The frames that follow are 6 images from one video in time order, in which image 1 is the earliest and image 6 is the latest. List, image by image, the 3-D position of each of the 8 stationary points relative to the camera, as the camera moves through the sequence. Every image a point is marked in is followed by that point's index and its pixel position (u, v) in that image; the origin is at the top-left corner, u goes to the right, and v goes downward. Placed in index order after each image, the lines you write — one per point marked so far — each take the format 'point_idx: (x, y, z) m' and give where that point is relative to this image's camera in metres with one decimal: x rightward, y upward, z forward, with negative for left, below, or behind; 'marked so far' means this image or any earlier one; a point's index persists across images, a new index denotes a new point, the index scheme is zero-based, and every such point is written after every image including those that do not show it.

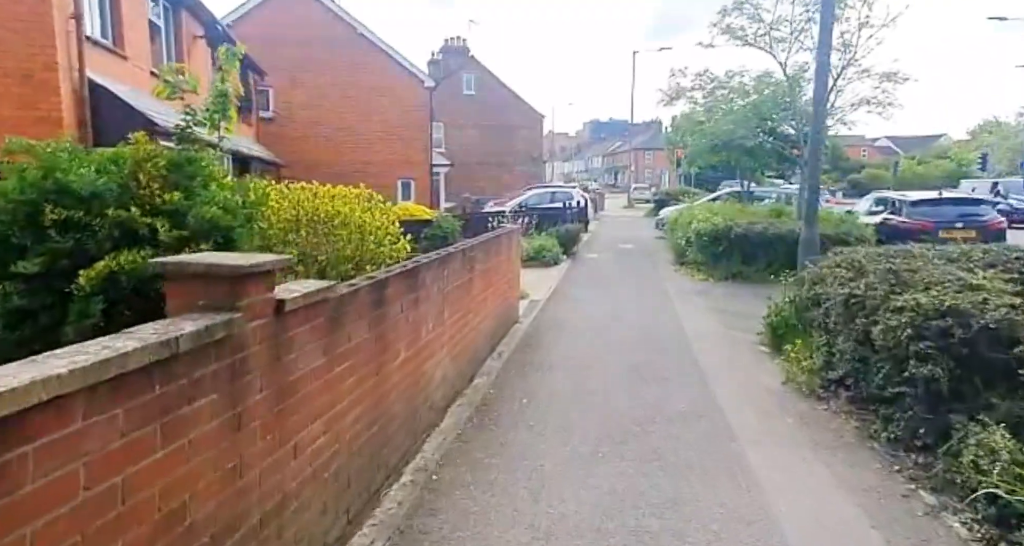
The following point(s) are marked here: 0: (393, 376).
0: (-0.7, -0.6, +3.7) m
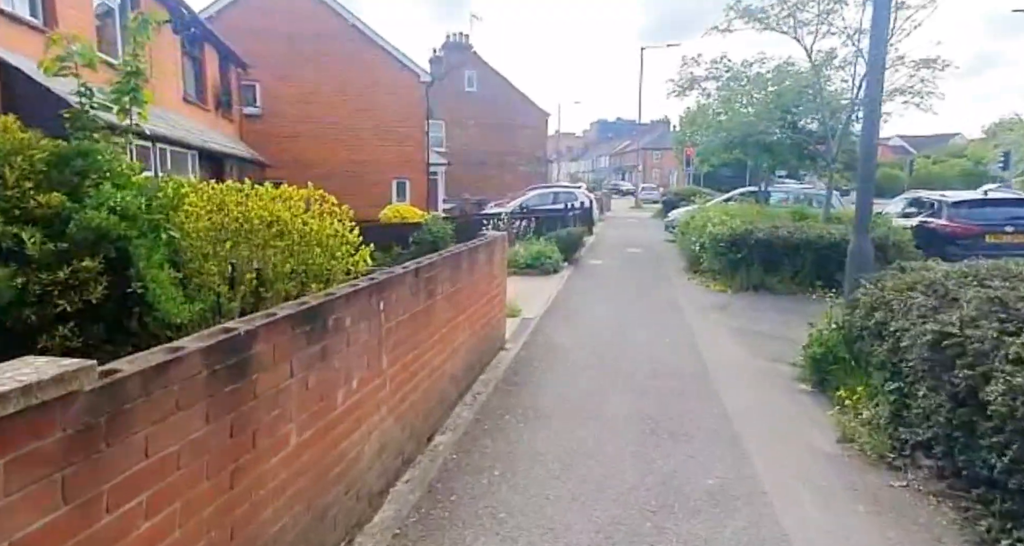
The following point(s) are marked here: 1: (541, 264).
0: (-0.9, -0.8, +2.4) m
1: (+0.6, +0.2, +13.1) m
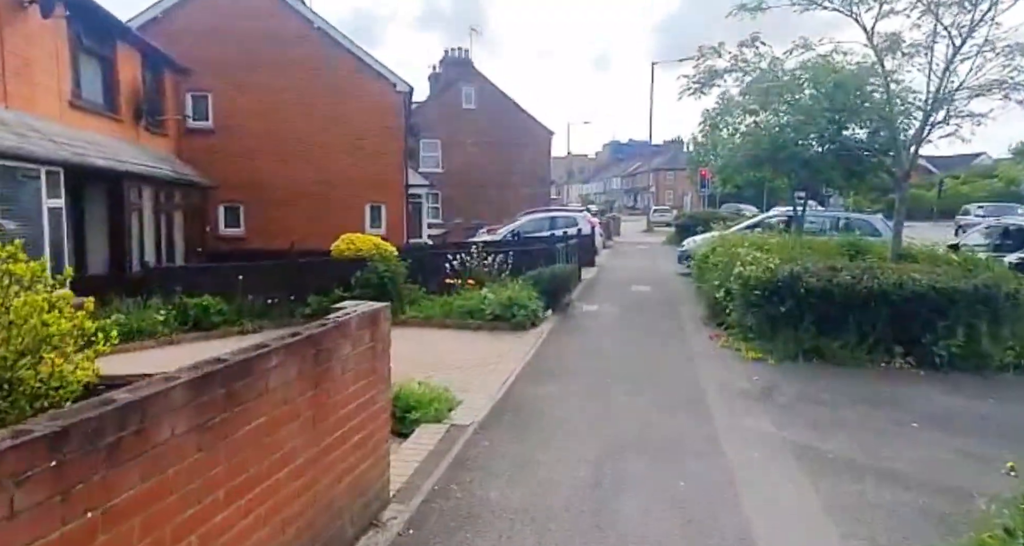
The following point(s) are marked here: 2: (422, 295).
0: (-1.7, -1.3, -0.8) m
1: (0.0, -0.7, +10.0) m
2: (-1.7, -0.4, +11.4) m
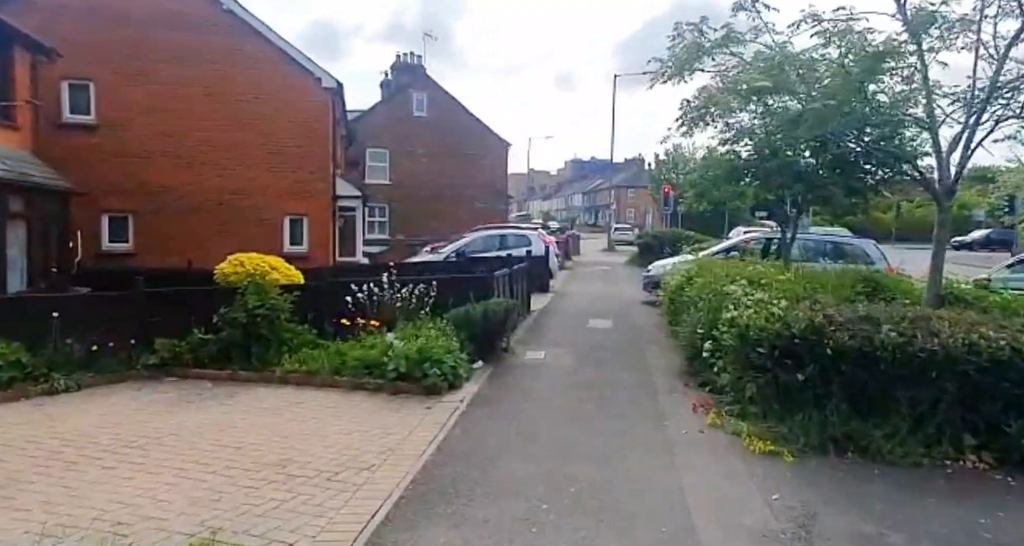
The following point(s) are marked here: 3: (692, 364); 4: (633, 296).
0: (-2.1, -1.5, -3.6) m
1: (-1.0, -1.1, +7.2) m
2: (-2.8, -0.9, +8.5) m
3: (+2.4, -1.2, +8.3) m
4: (+3.5, -0.7, +17.5) m
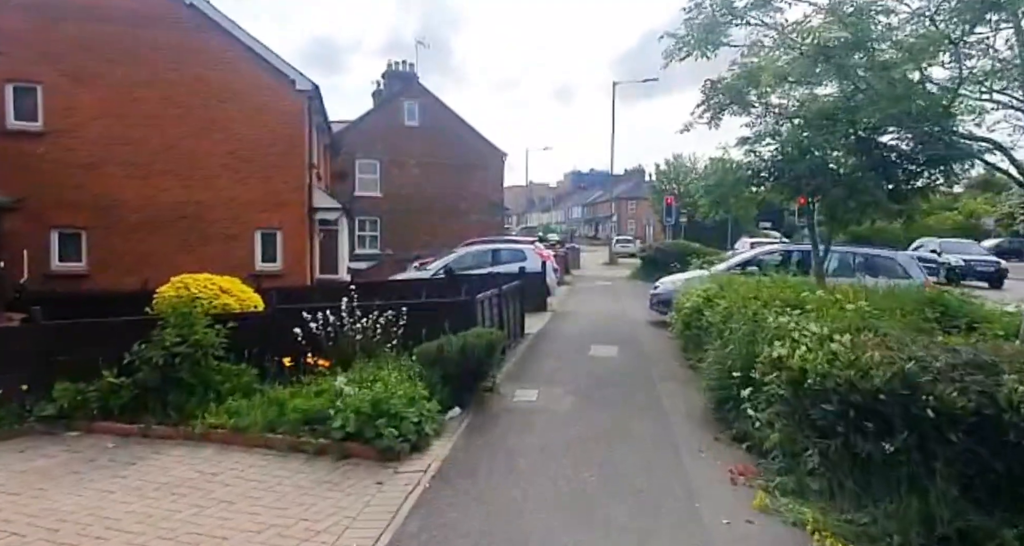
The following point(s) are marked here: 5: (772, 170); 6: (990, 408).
0: (-2.3, -1.5, -5.3) m
1: (-1.2, -1.4, +5.6) m
2: (-3.0, -1.2, +6.9) m
3: (+2.2, -1.5, +6.6) m
4: (+3.3, -1.1, +15.9) m
5: (+4.6, +1.8, +10.8) m
6: (+3.0, -0.8, +3.8) m
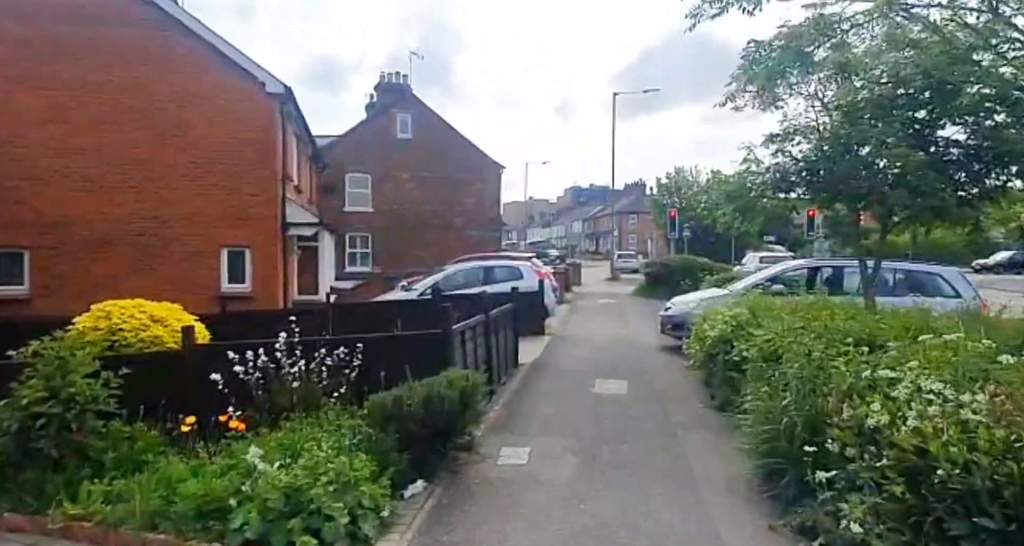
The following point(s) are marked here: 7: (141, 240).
0: (-2.4, -1.5, -7.0) m
1: (-1.3, -1.6, +3.9) m
2: (-3.1, -1.5, +5.2) m
3: (+2.1, -1.7, +4.9) m
4: (+3.1, -1.5, +14.2) m
5: (+4.4, +1.5, +9.2) m
6: (+2.8, -1.0, +2.1) m
7: (-8.7, +0.8, +14.2) m
